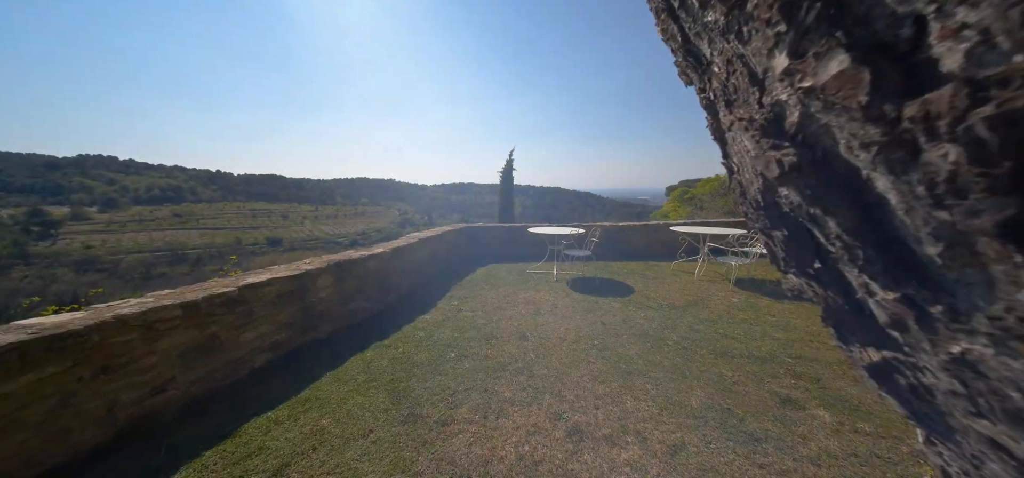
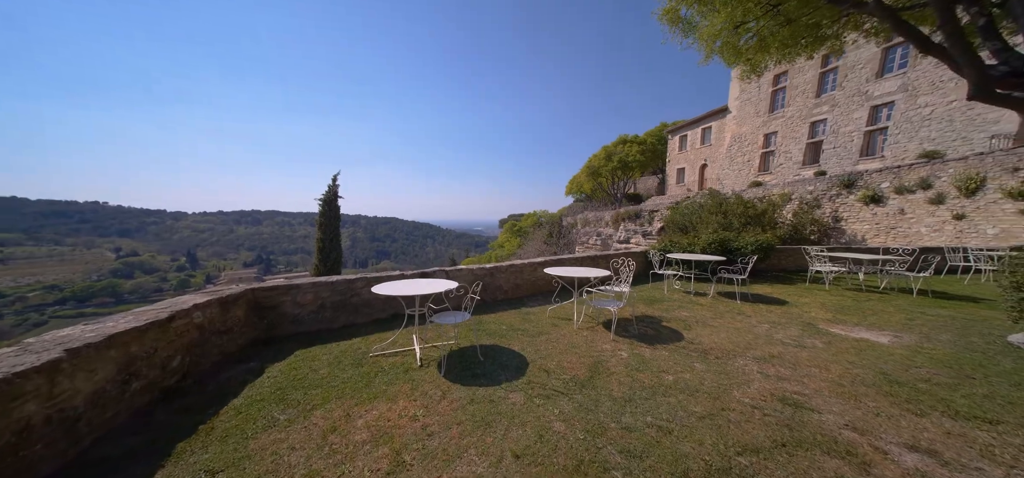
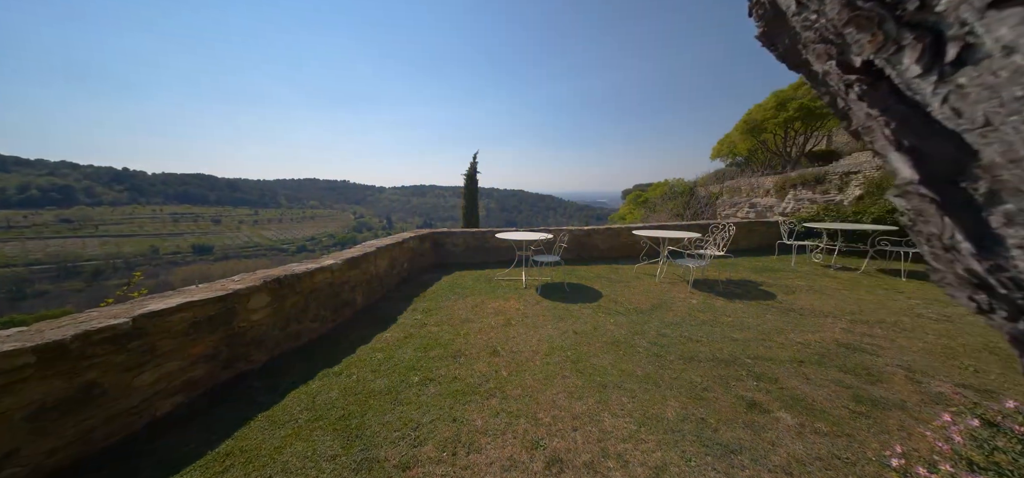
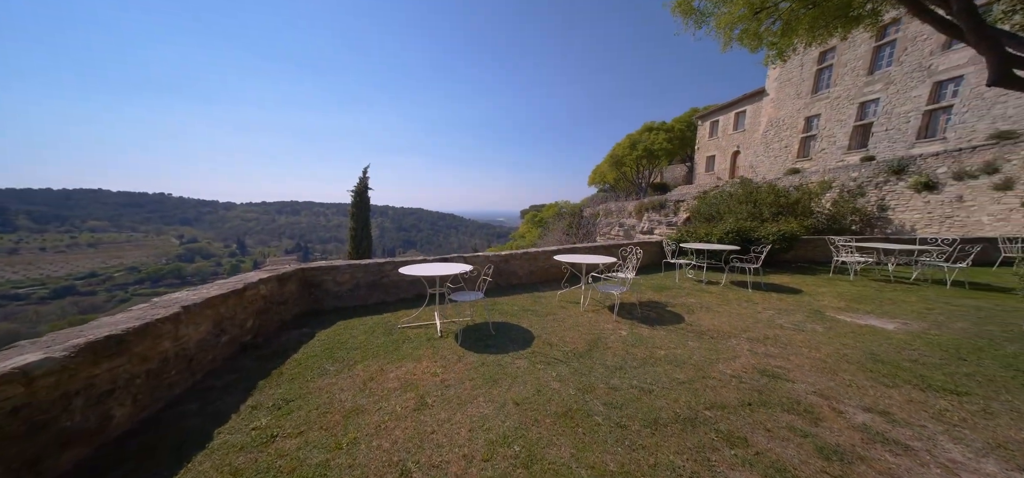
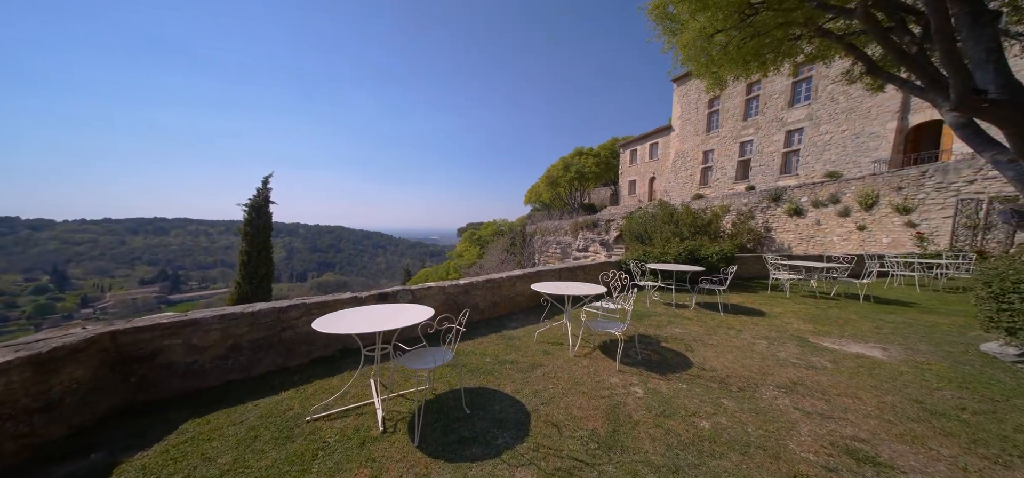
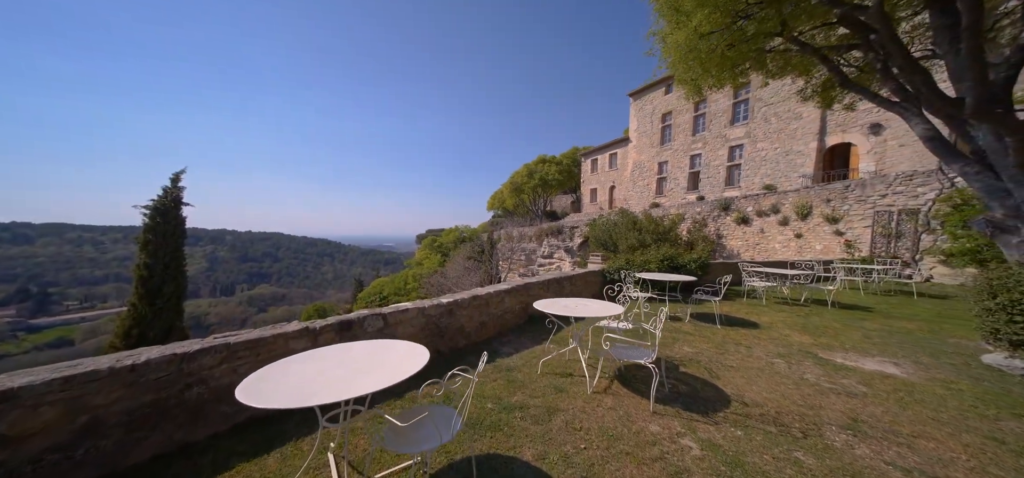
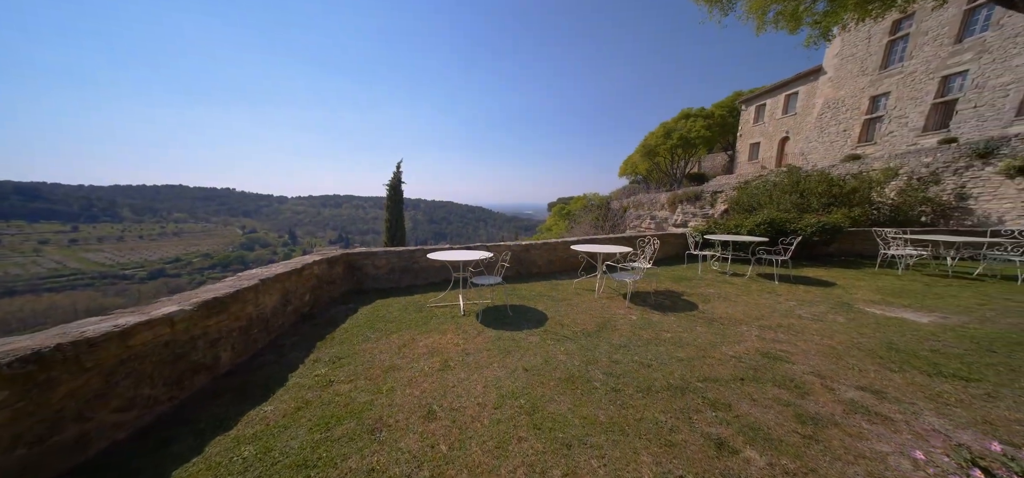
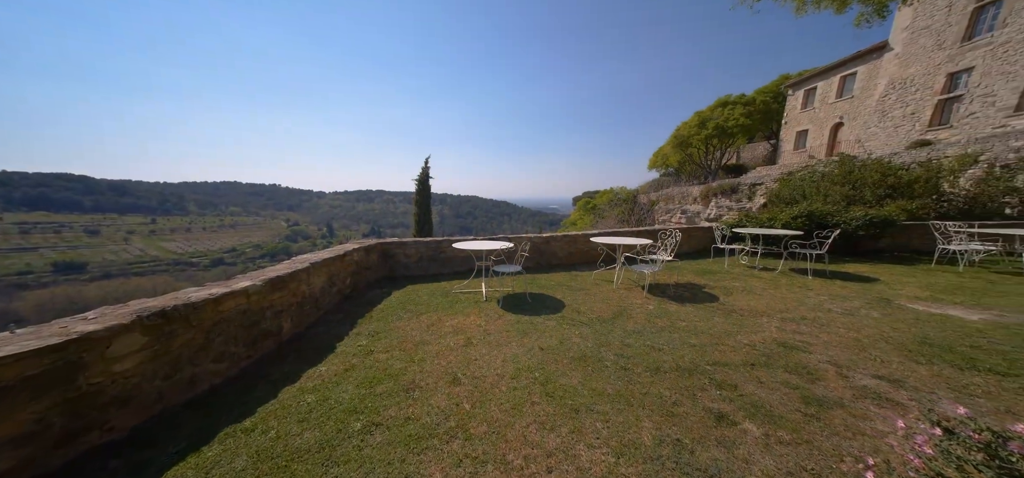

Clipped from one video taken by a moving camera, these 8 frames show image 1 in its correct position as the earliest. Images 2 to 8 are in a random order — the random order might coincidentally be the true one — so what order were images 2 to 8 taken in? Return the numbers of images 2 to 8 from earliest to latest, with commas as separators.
3, 8, 7, 4, 2, 5, 6
